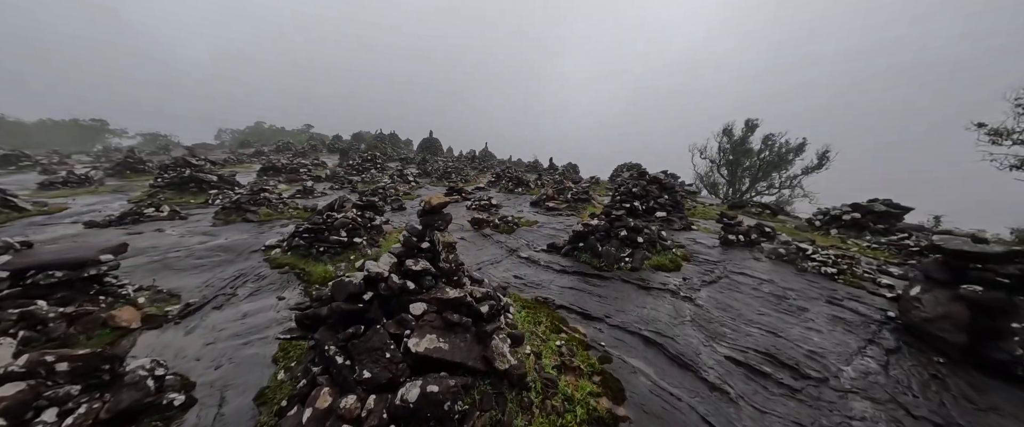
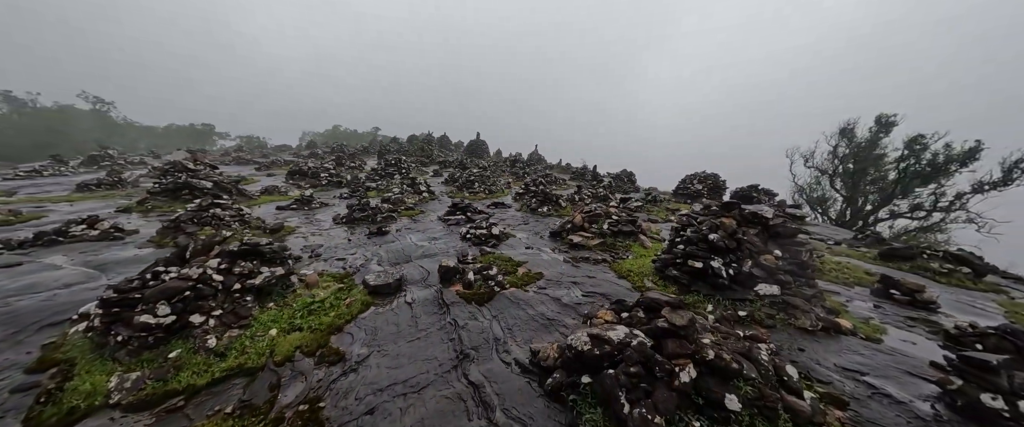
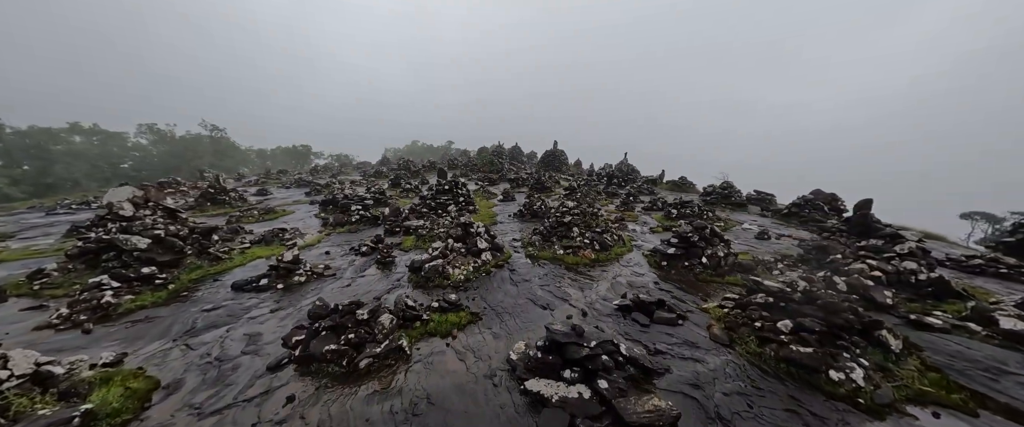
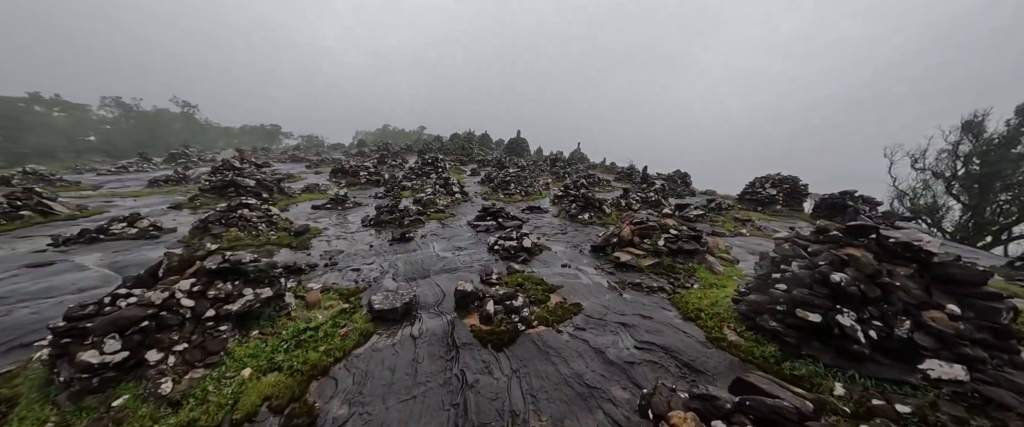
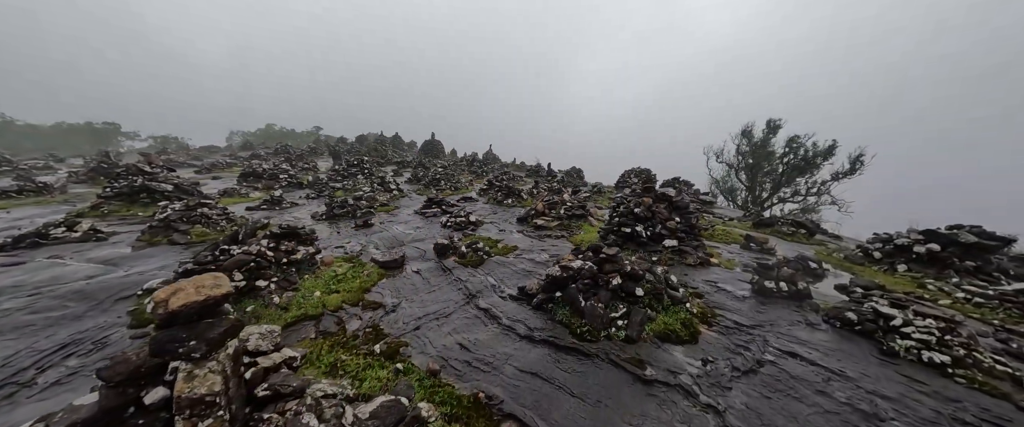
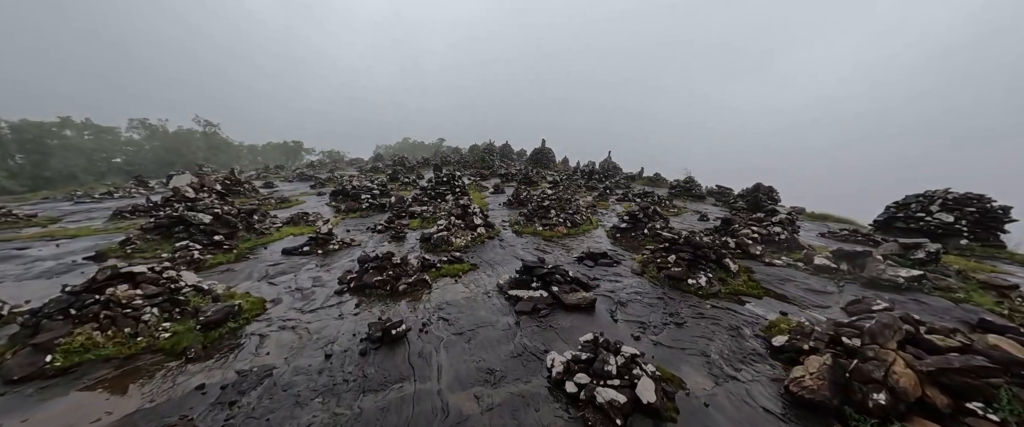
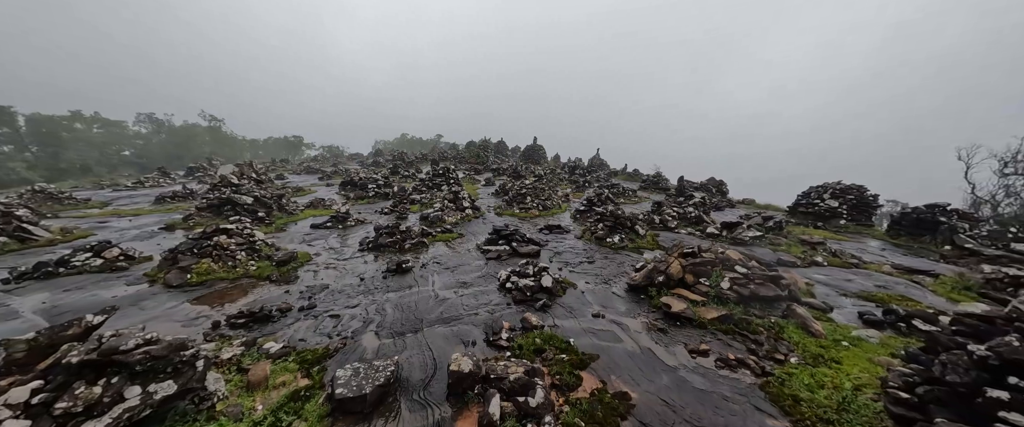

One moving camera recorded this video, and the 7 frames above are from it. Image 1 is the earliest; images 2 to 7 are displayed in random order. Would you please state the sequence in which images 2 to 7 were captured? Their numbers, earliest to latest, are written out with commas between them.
5, 2, 4, 7, 6, 3
